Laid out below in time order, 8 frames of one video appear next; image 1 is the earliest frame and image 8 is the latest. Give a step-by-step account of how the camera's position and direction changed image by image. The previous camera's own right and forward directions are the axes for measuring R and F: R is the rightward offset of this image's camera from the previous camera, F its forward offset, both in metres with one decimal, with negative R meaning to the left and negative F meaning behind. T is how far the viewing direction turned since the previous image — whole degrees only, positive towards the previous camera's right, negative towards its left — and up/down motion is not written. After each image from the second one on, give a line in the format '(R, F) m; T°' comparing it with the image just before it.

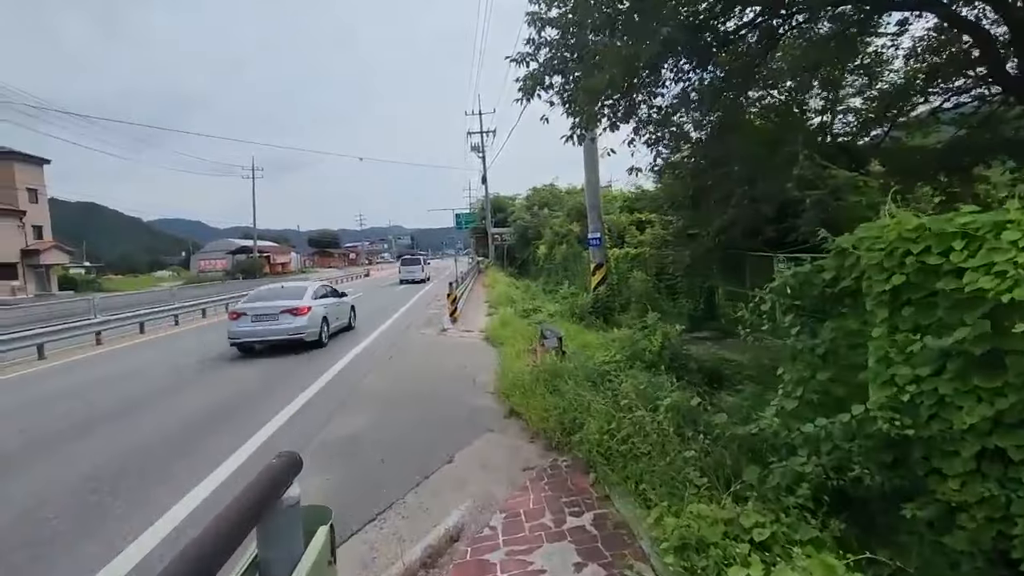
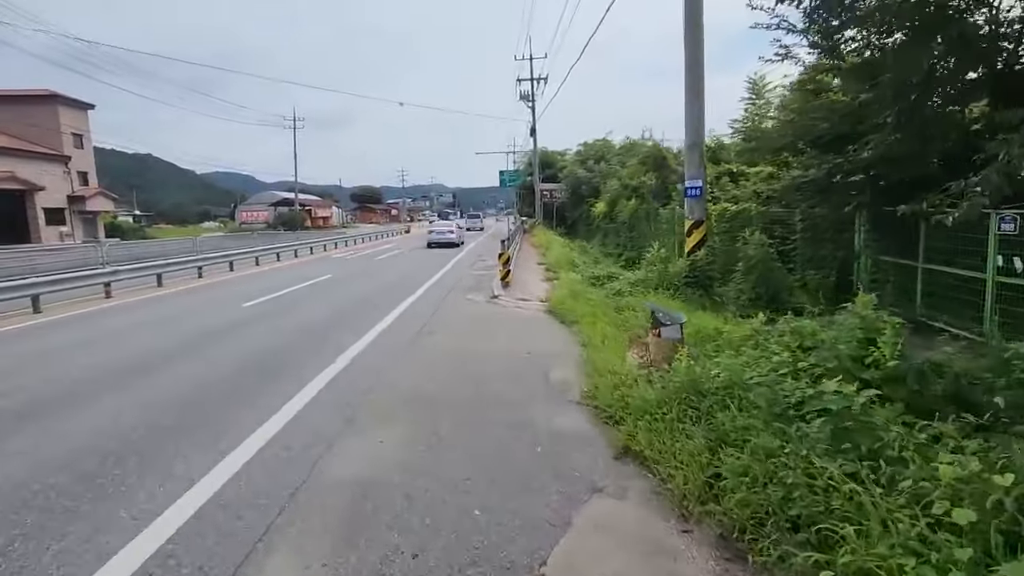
(-0.7, +2.8) m; -4°
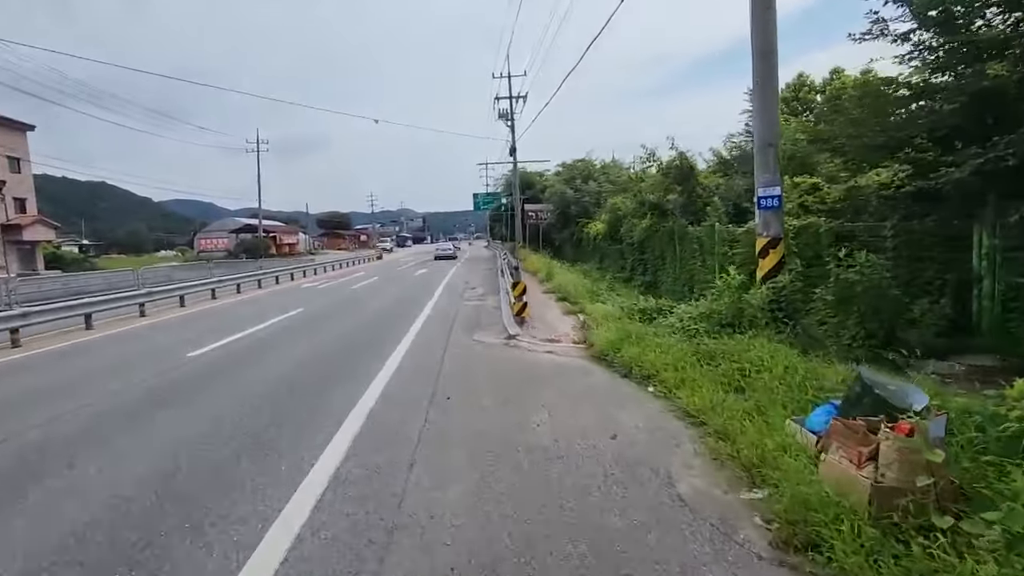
(-1.0, +2.5) m; +3°
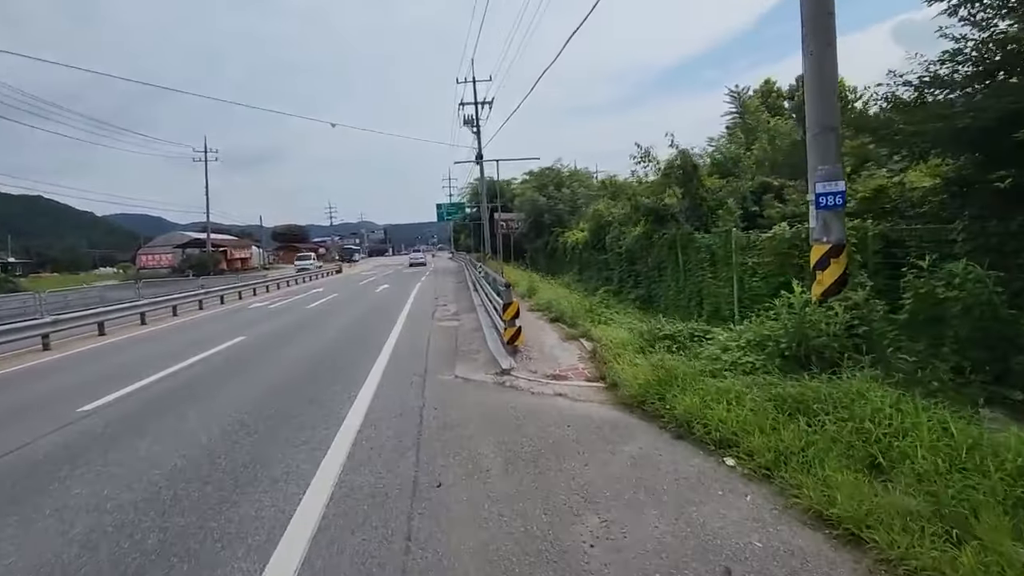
(-0.5, +2.0) m; +4°
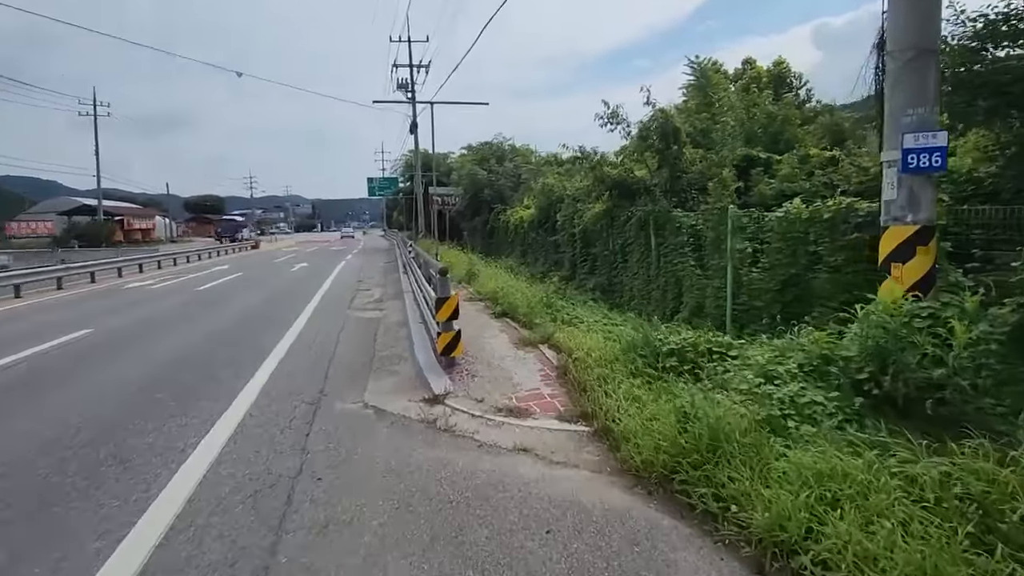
(0.0, +2.7) m; +7°
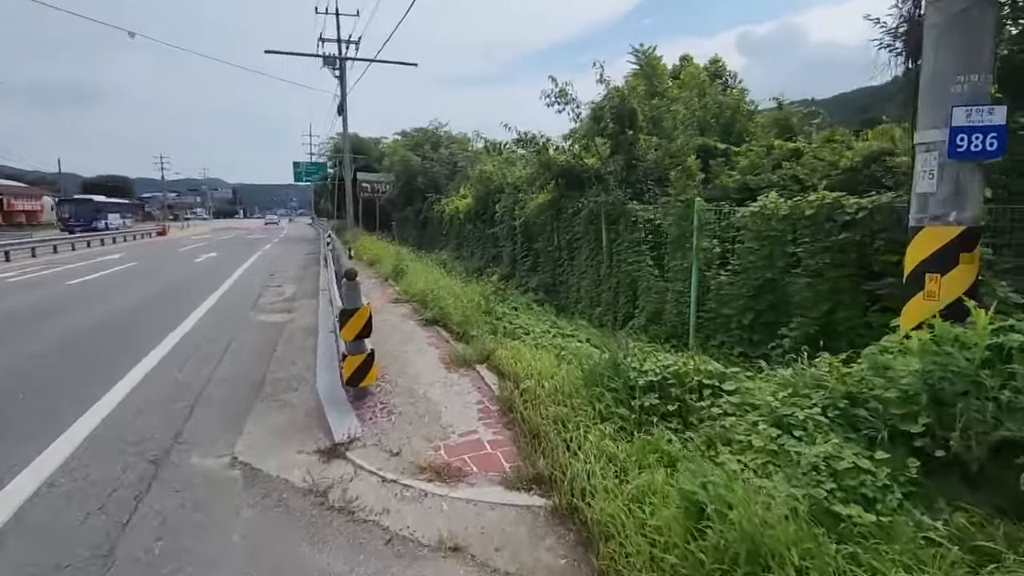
(+0.1, +1.5) m; +7°
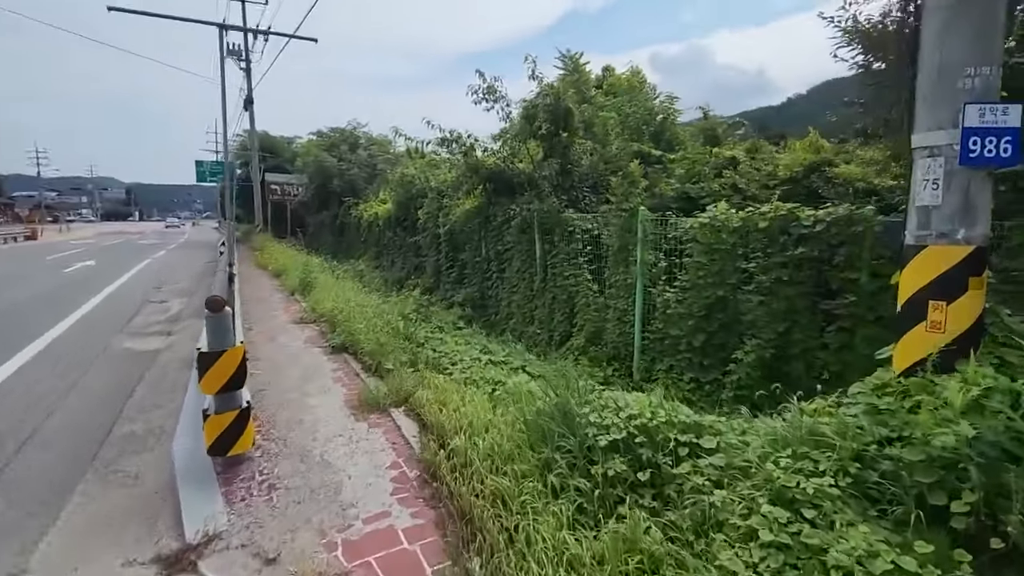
(0.0, +1.0) m; +8°
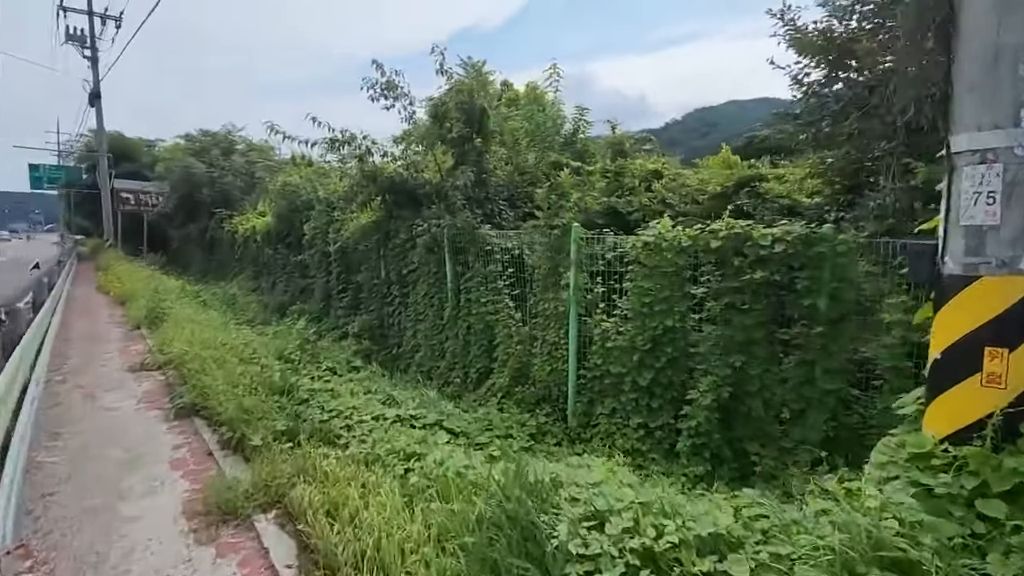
(-0.1, +1.2) m; +11°
